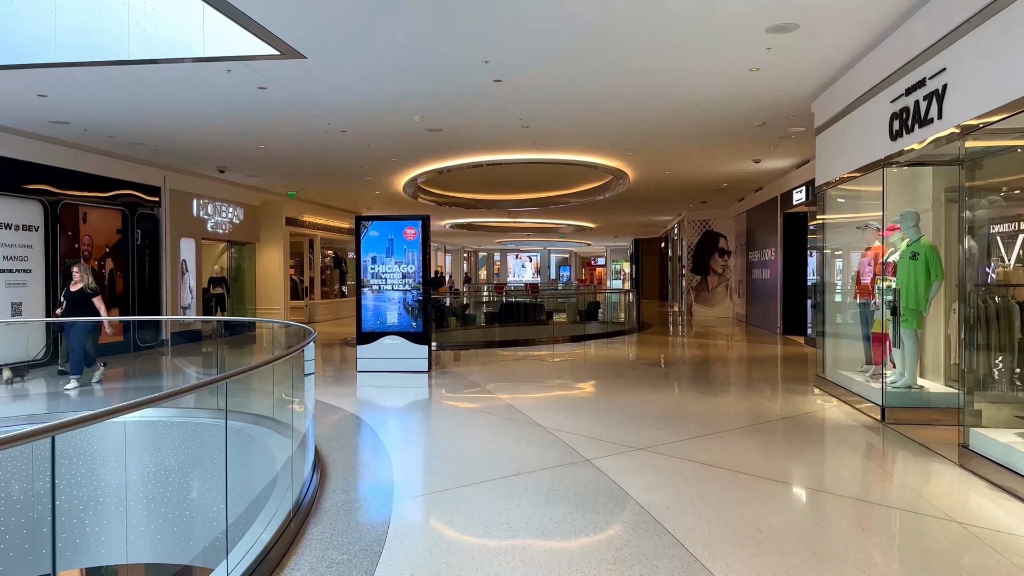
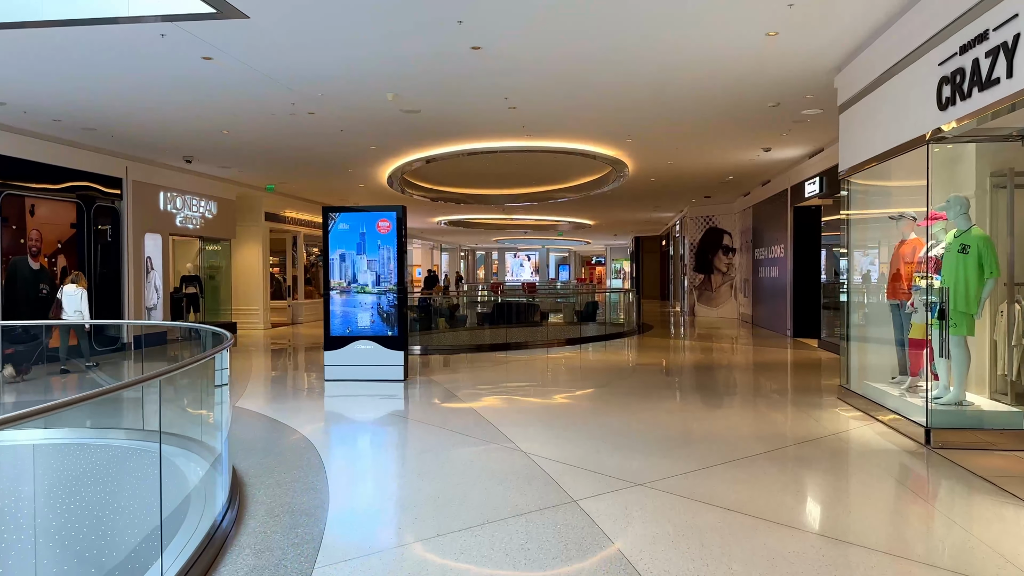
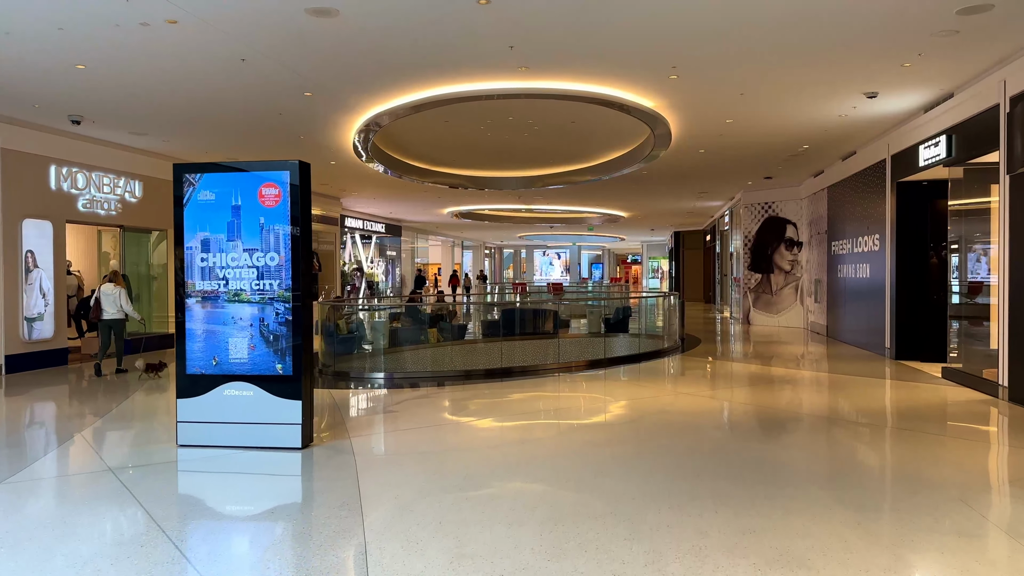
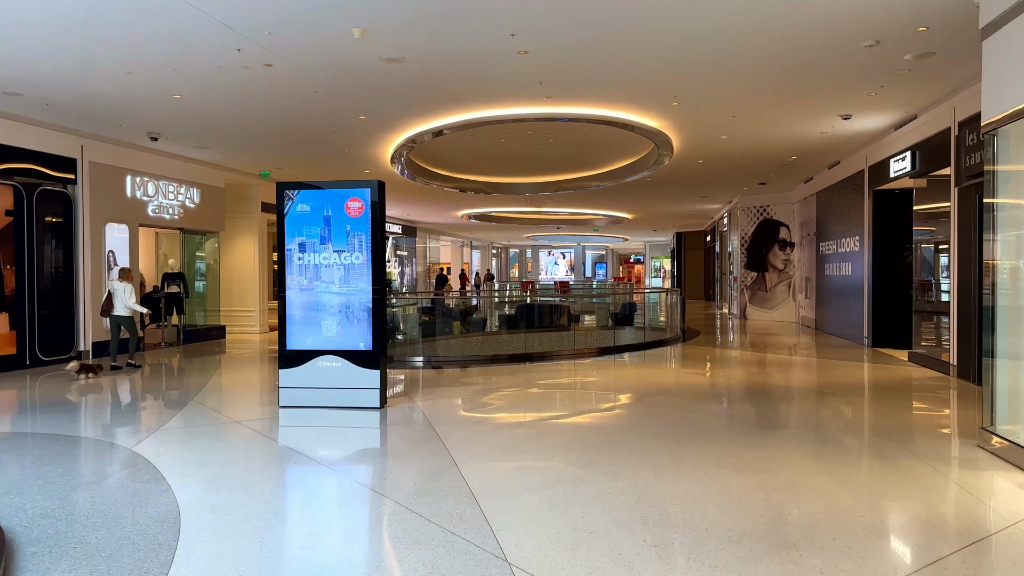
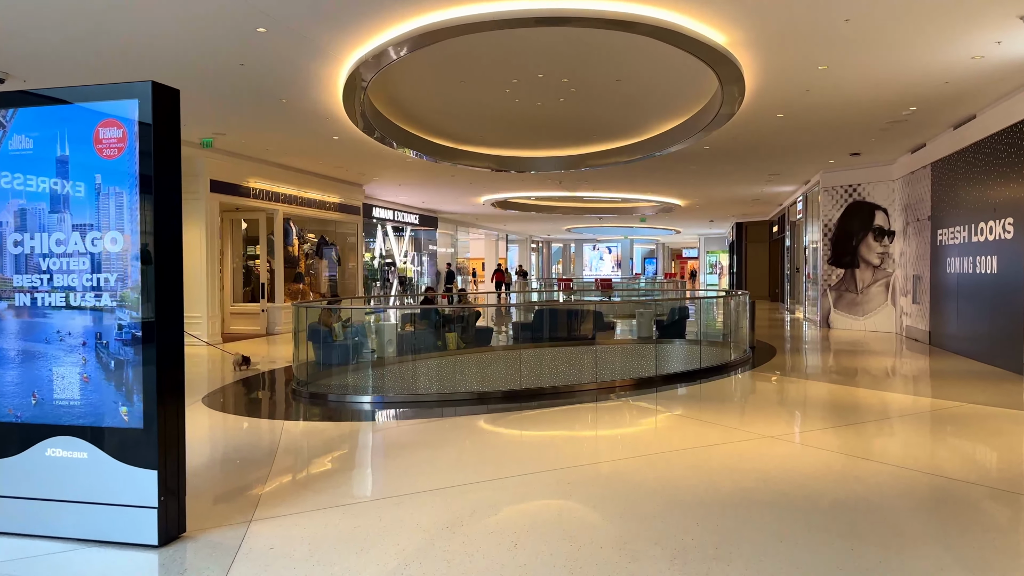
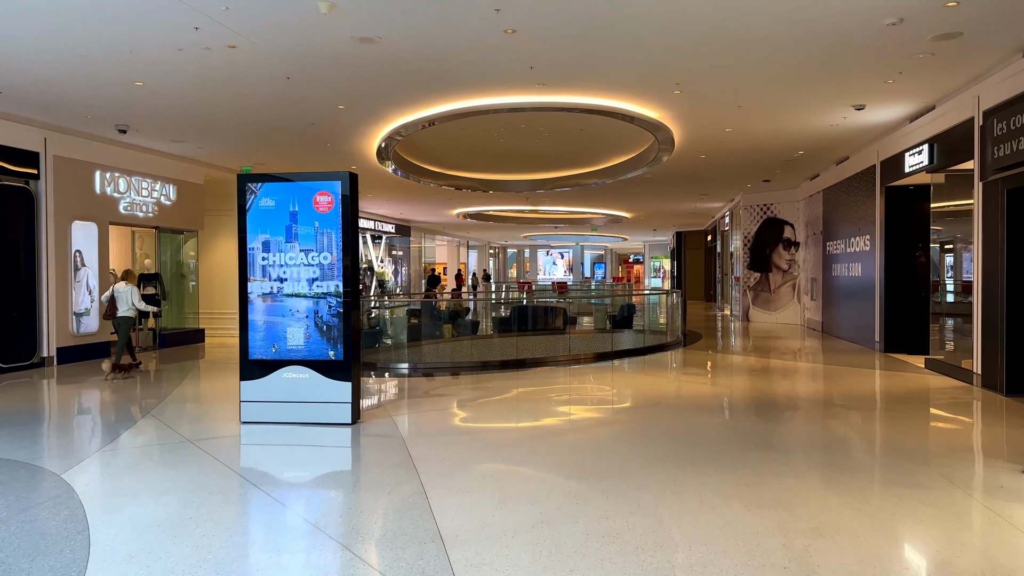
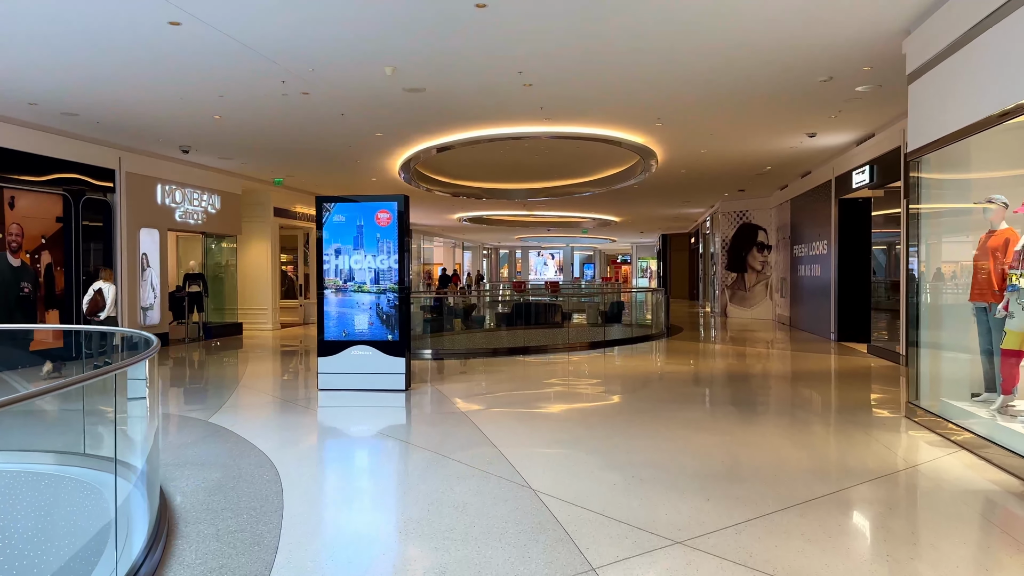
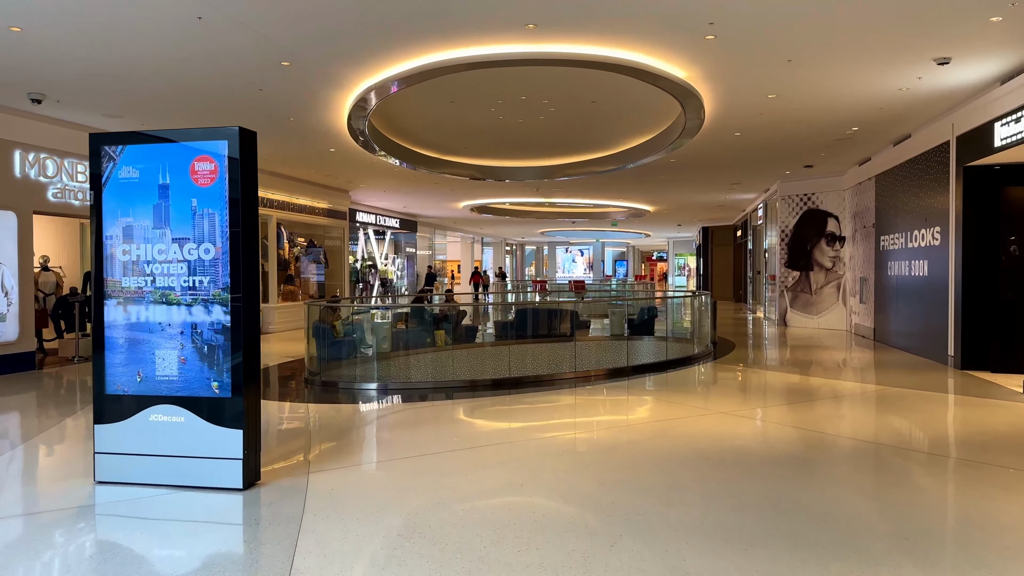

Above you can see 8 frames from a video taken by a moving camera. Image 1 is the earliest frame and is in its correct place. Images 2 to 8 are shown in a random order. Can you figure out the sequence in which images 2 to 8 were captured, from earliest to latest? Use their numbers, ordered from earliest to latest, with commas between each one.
2, 7, 4, 6, 3, 8, 5
